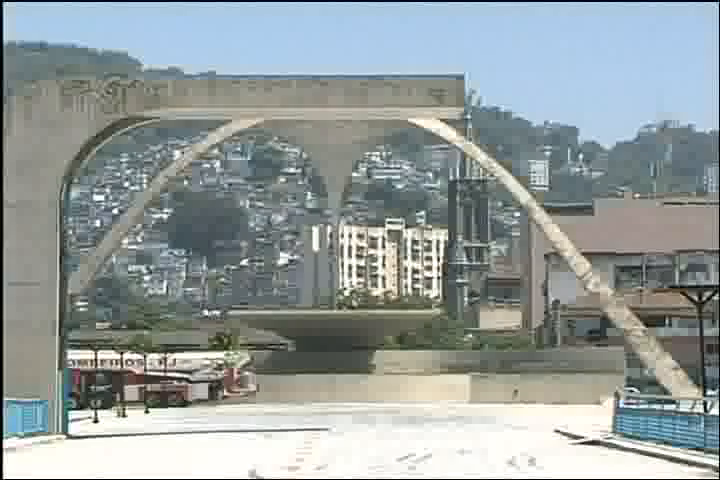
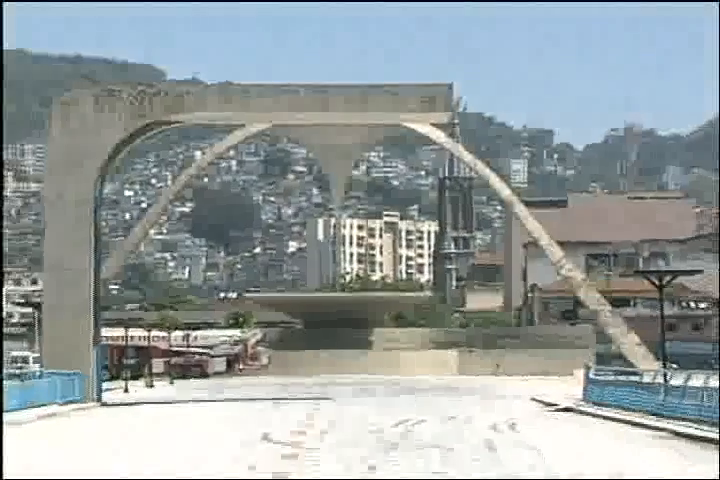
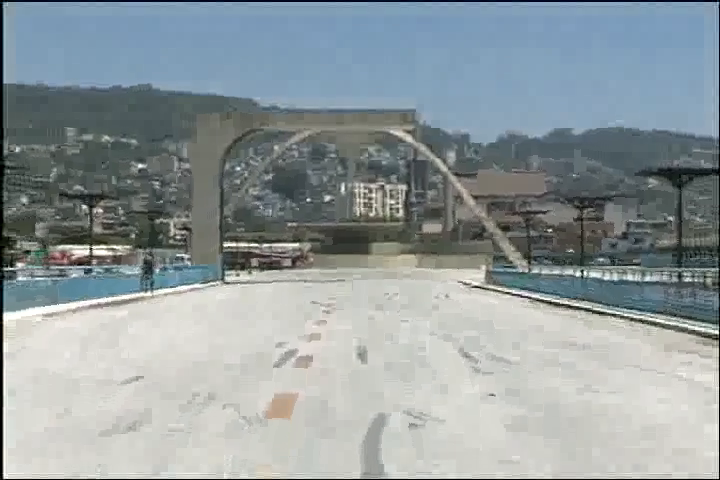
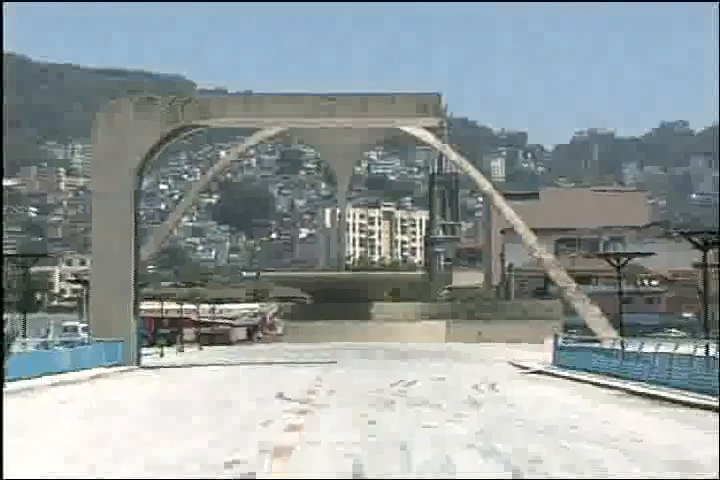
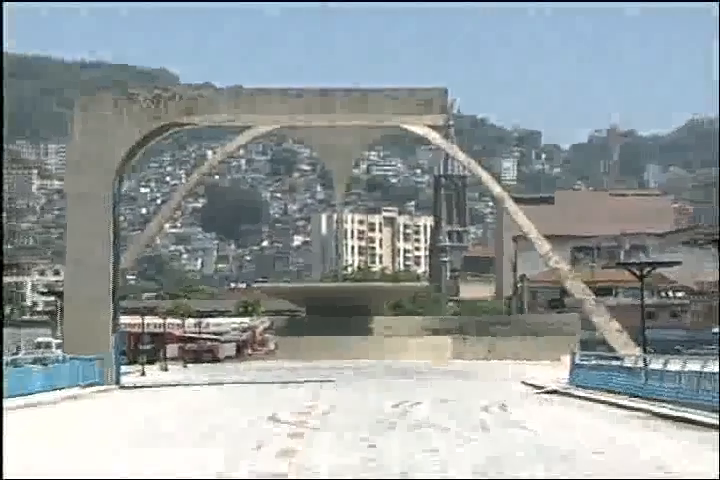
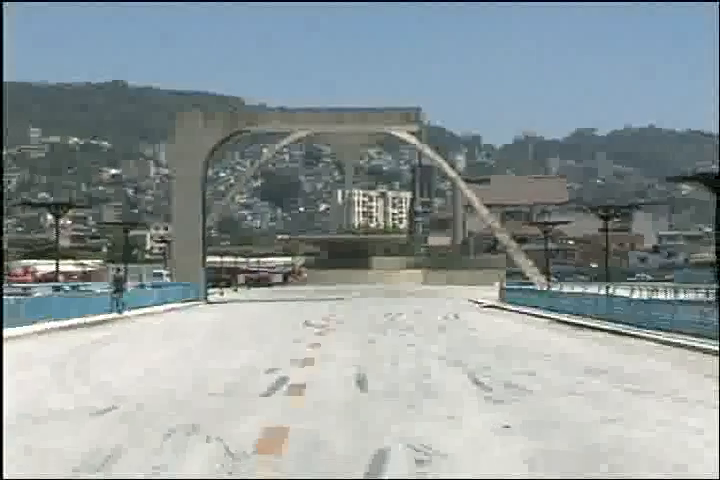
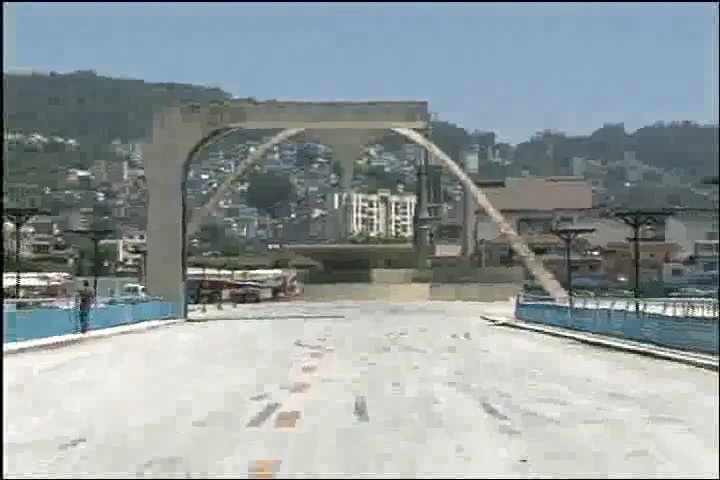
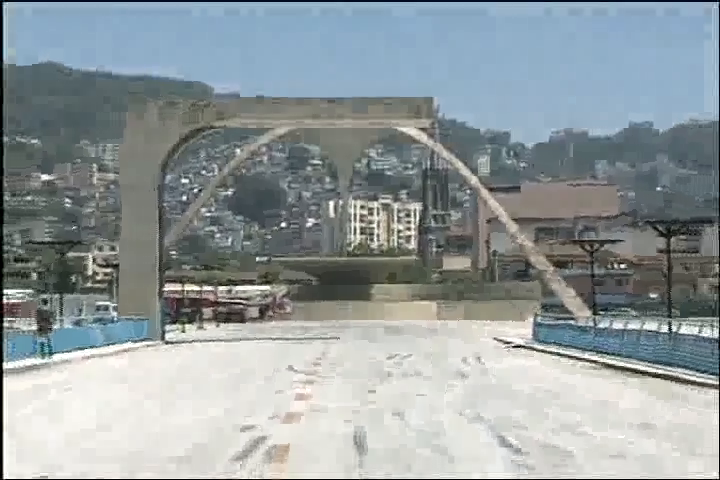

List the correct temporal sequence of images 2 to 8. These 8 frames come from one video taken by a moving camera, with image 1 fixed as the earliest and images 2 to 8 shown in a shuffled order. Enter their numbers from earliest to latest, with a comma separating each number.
2, 5, 4, 8, 7, 6, 3
